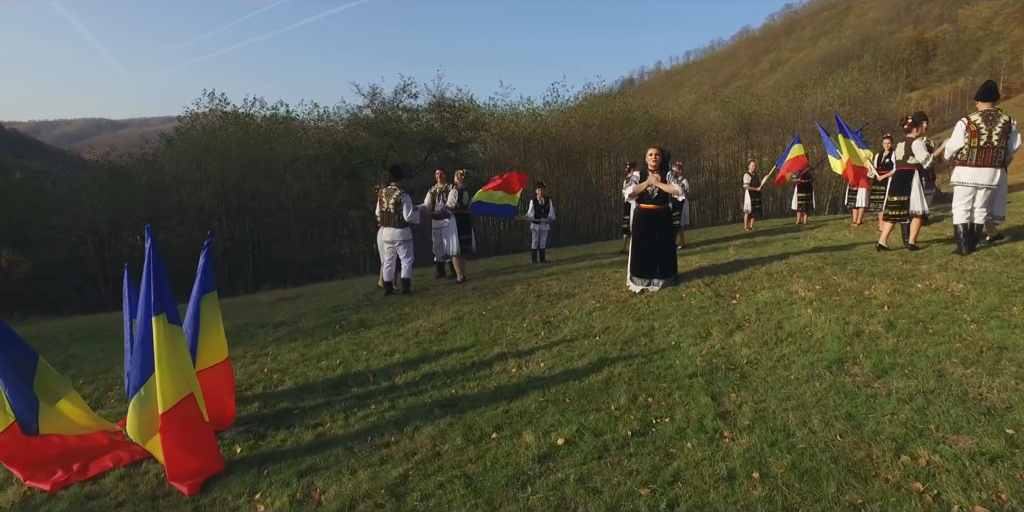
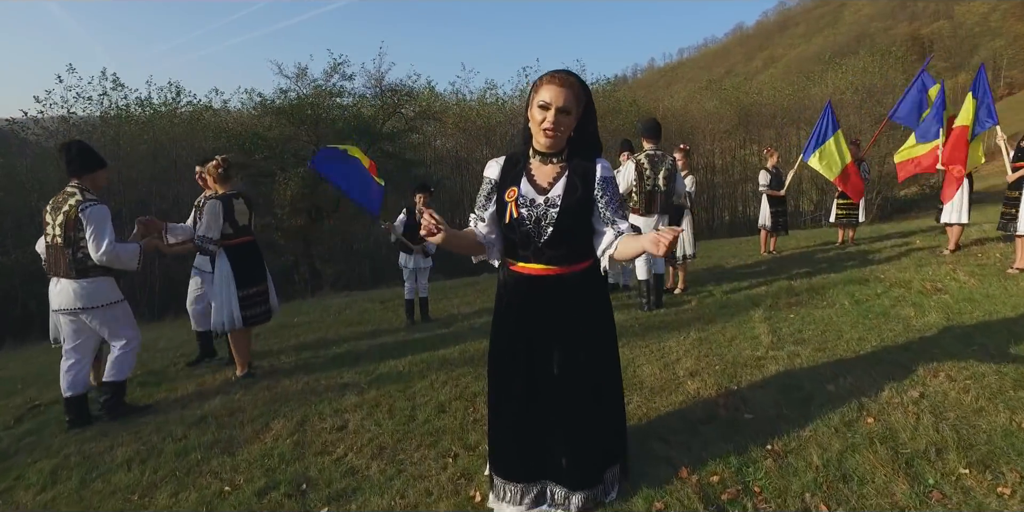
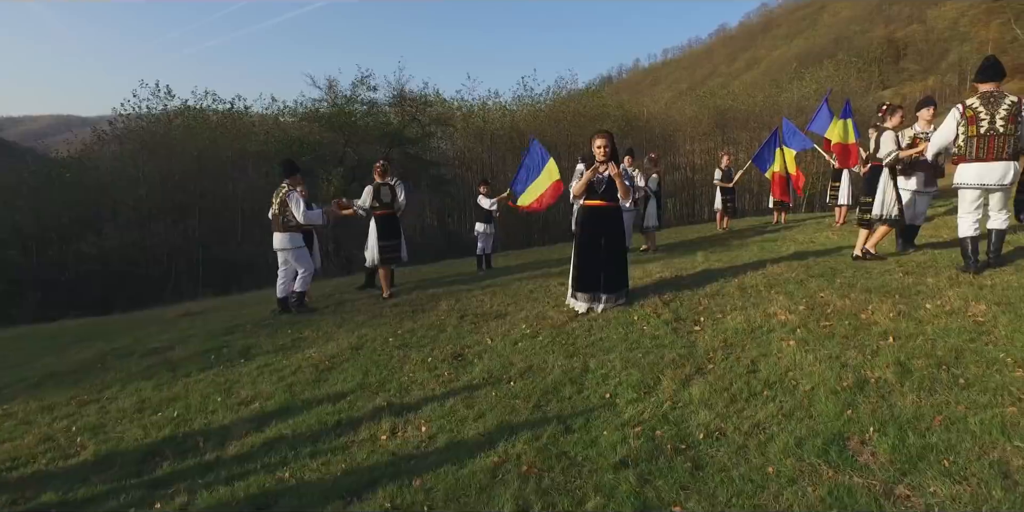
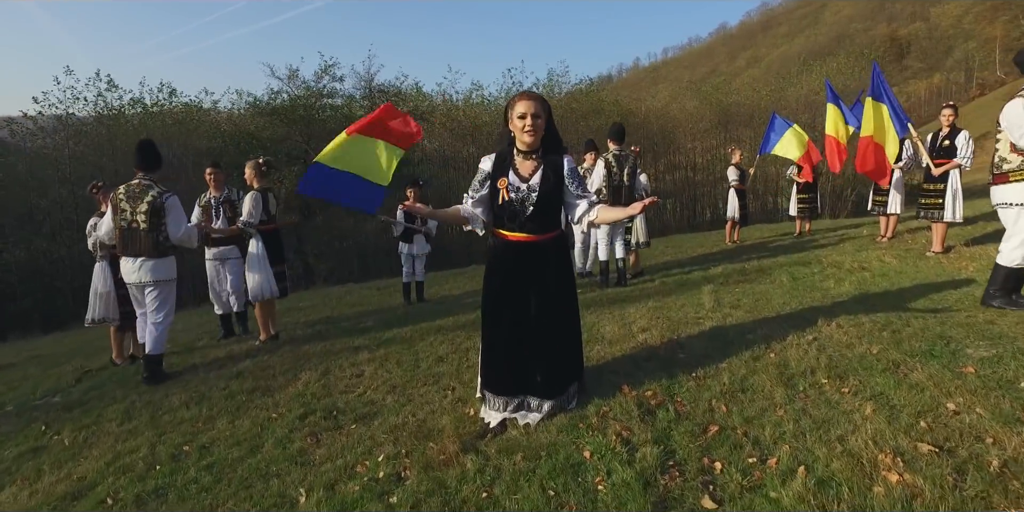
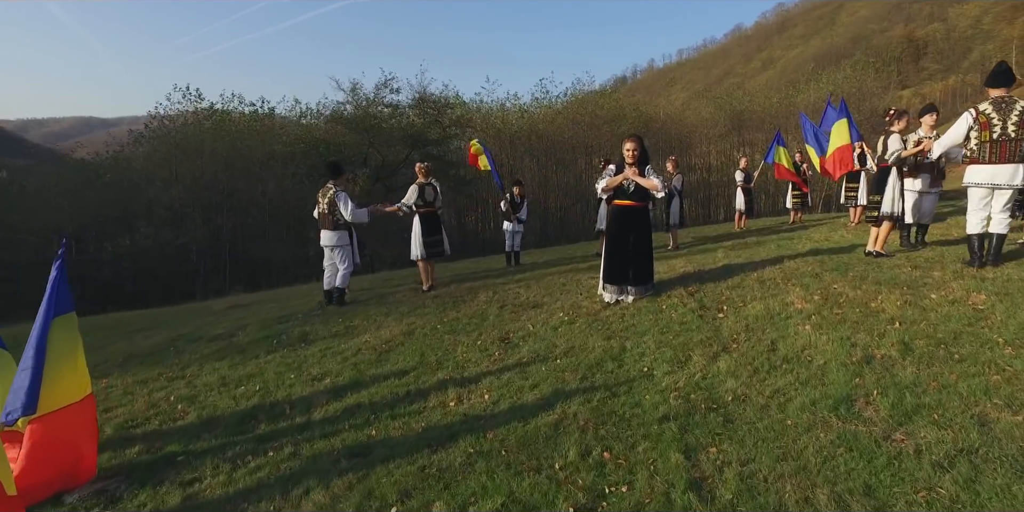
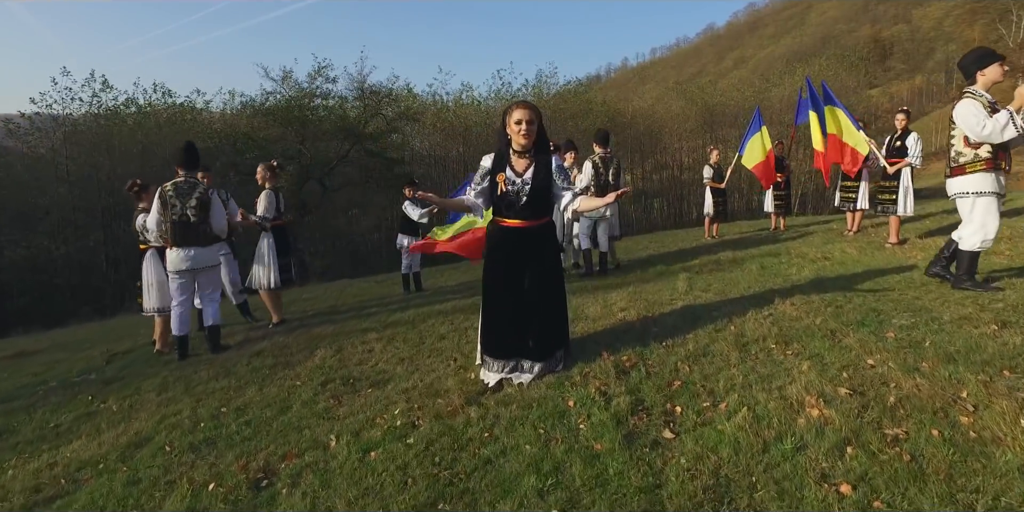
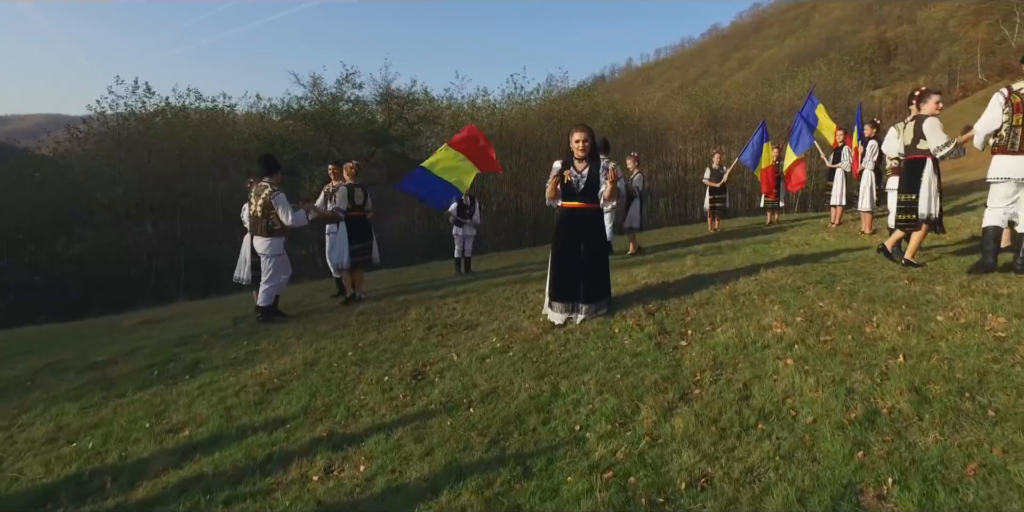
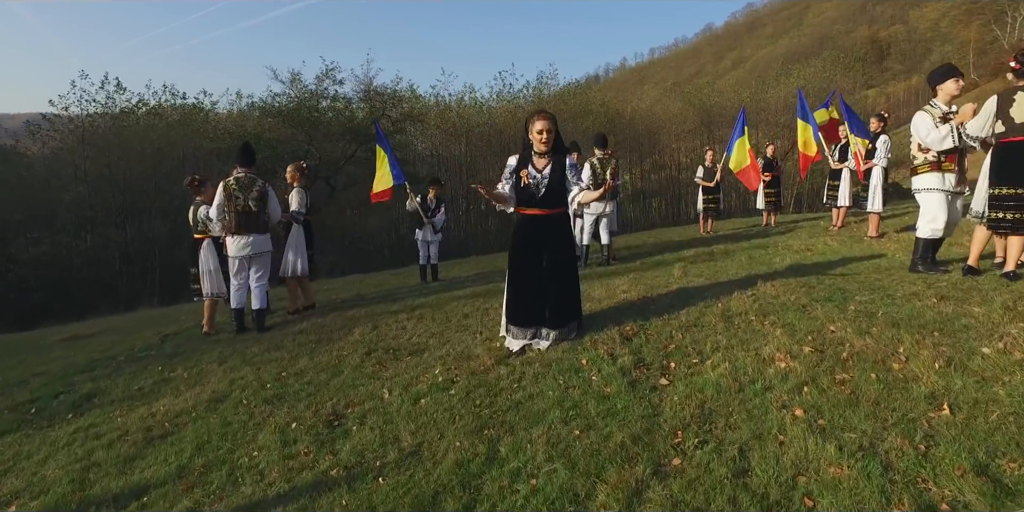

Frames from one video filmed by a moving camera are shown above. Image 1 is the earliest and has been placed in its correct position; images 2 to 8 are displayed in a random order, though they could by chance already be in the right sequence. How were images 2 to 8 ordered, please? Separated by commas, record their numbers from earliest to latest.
5, 3, 7, 8, 6, 4, 2
